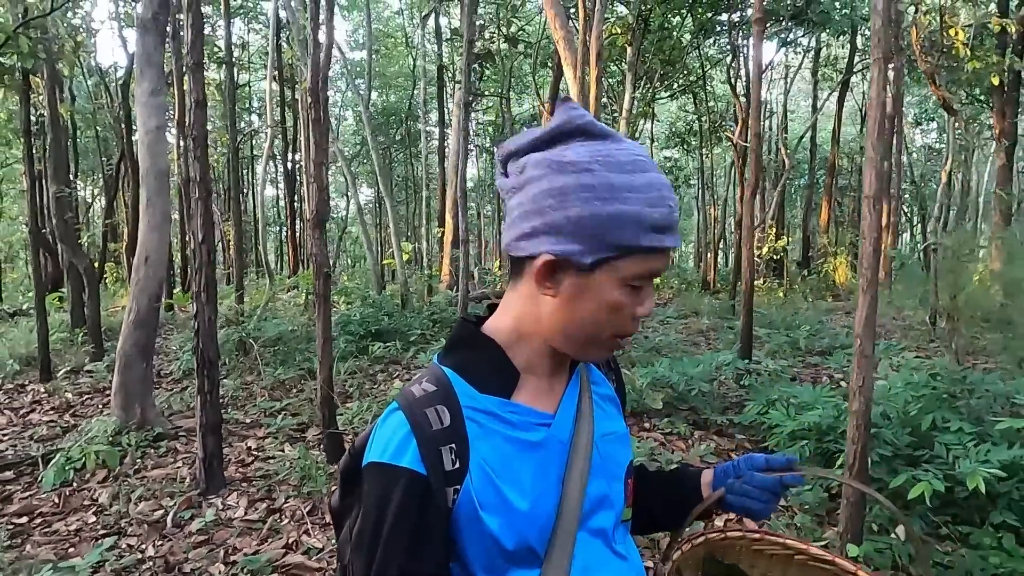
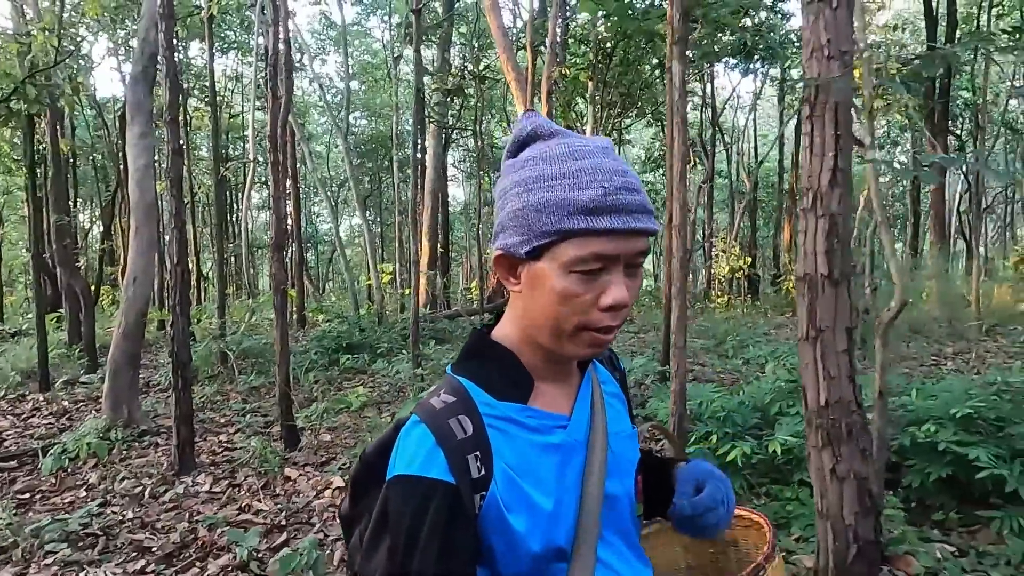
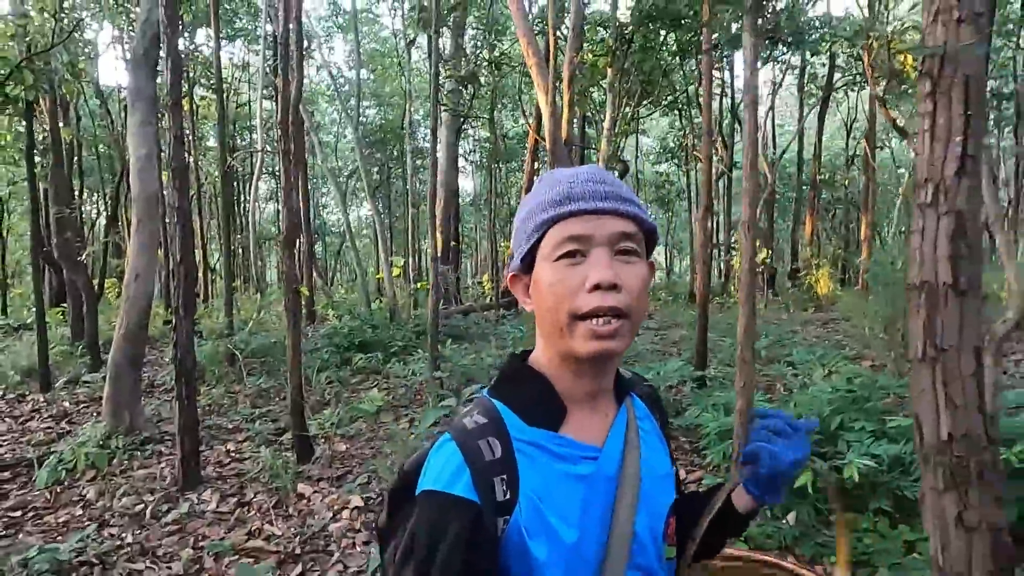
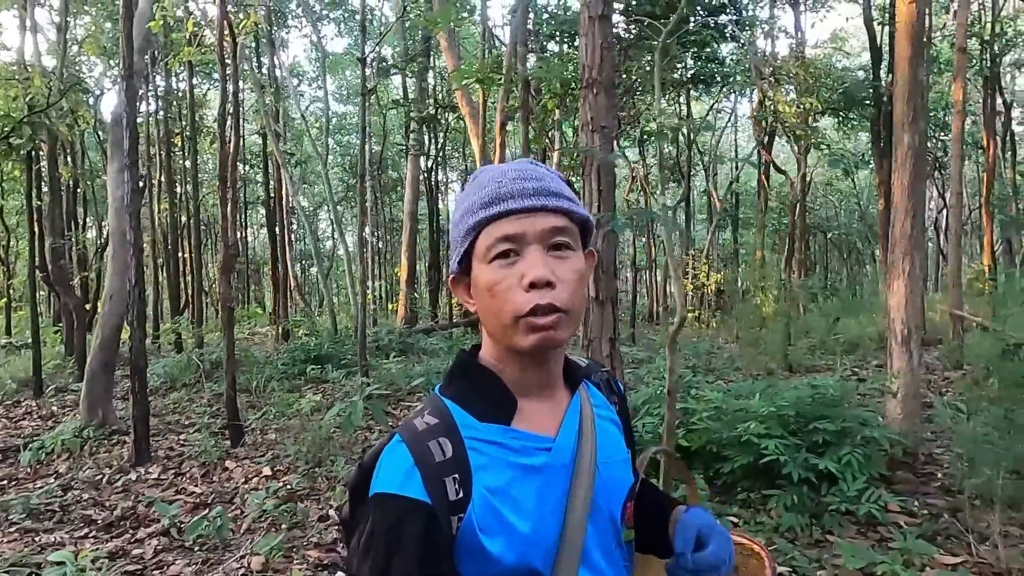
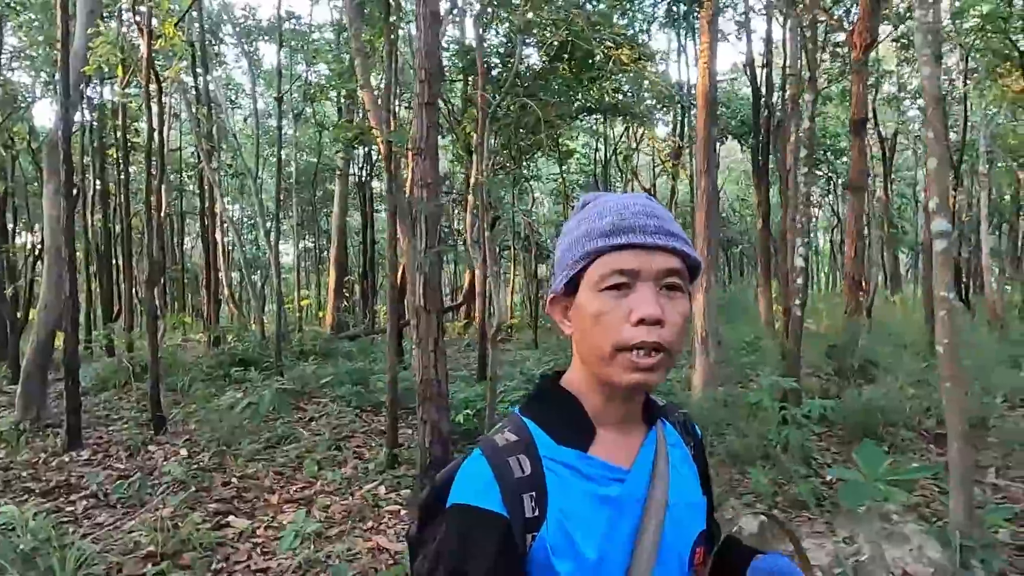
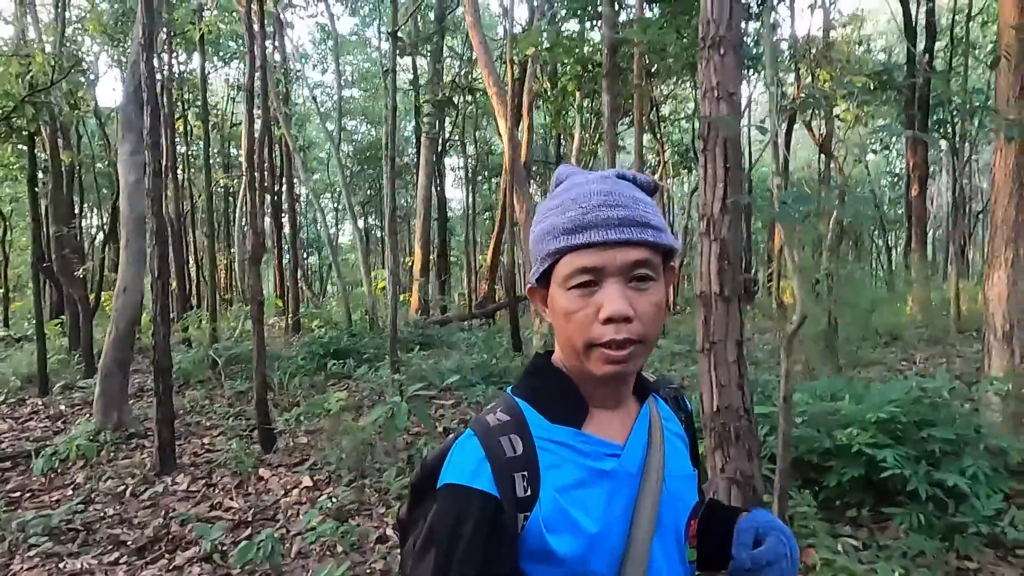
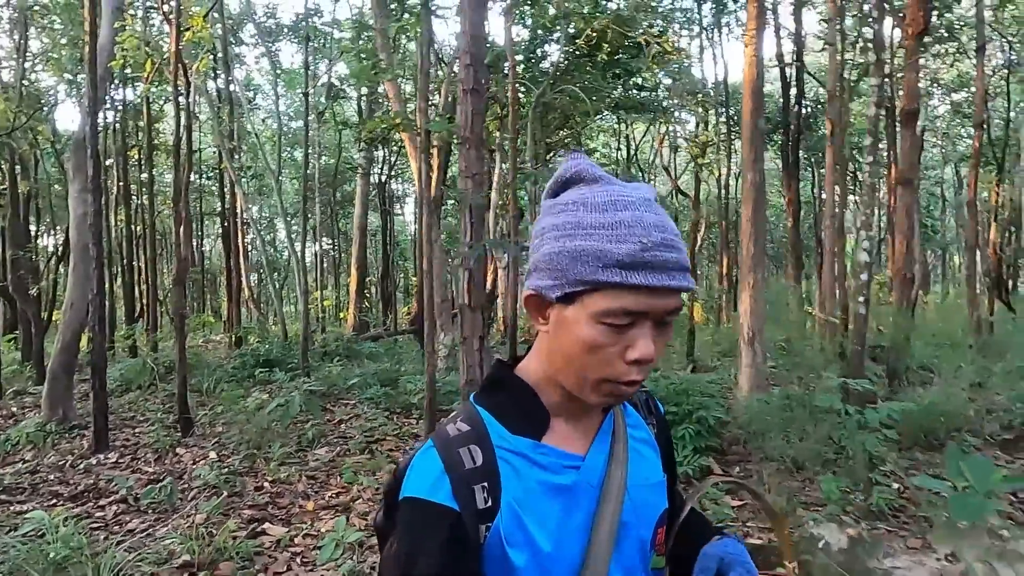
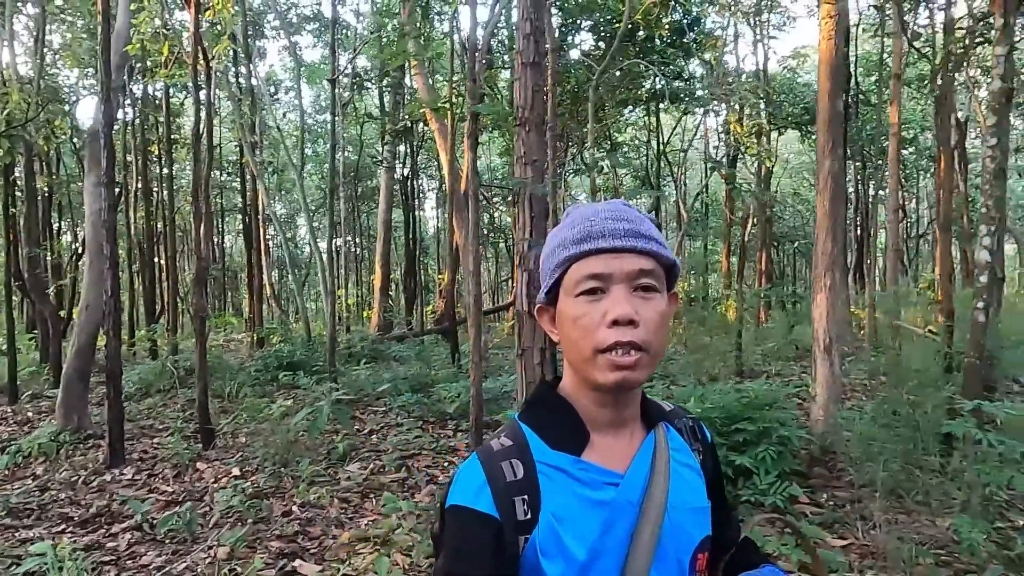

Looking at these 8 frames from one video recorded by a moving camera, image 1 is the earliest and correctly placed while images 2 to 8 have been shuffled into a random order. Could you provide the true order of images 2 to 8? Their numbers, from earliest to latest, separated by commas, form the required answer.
3, 2, 6, 4, 8, 7, 5
